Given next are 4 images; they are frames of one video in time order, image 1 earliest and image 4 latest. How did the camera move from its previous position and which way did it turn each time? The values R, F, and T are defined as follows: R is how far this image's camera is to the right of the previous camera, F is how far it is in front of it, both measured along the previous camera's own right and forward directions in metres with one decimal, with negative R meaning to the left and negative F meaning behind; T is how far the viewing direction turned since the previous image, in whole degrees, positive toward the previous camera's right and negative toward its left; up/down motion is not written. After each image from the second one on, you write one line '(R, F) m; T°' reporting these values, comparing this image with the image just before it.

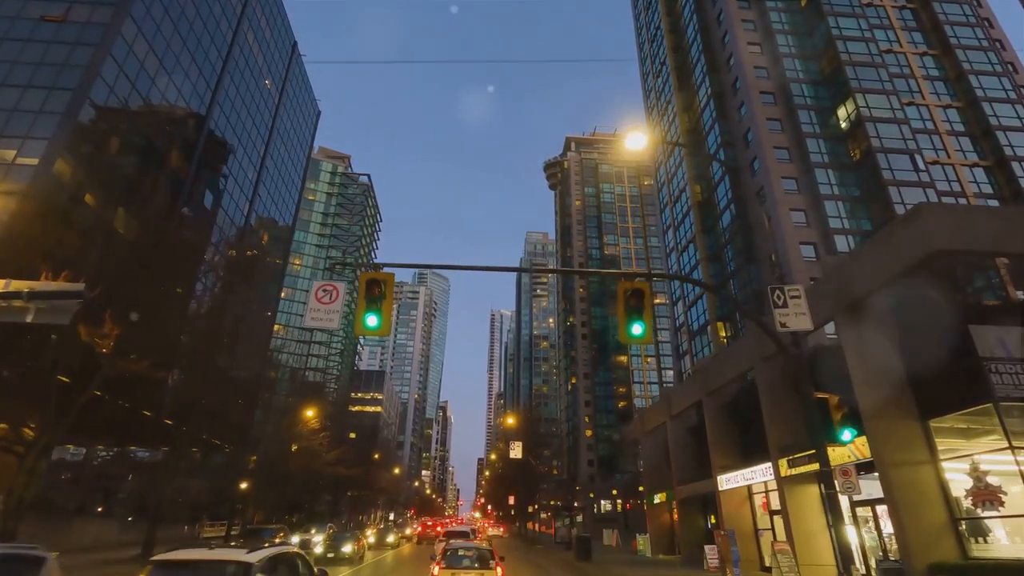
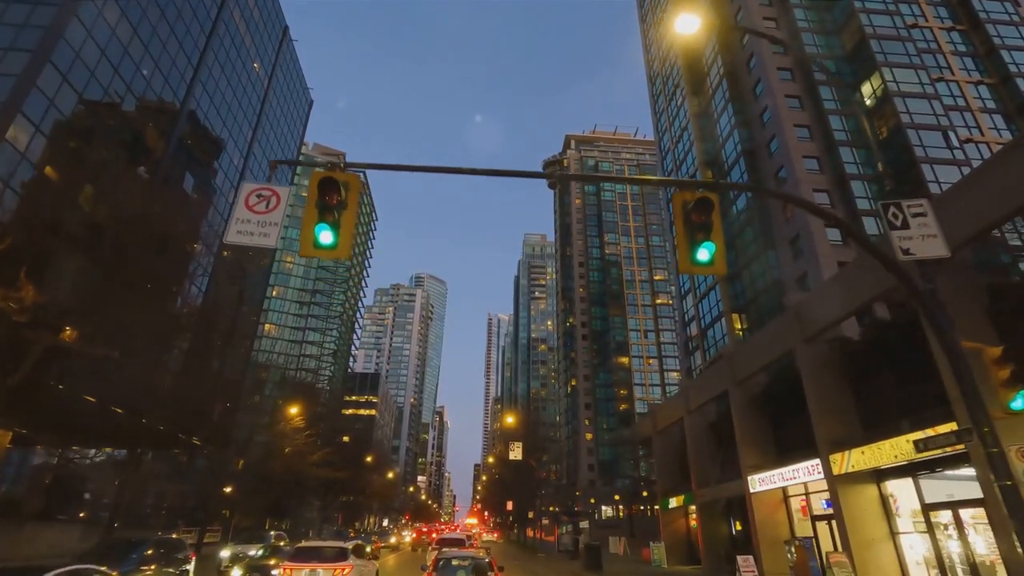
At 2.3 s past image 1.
(-0.2, +3.2) m; 0°
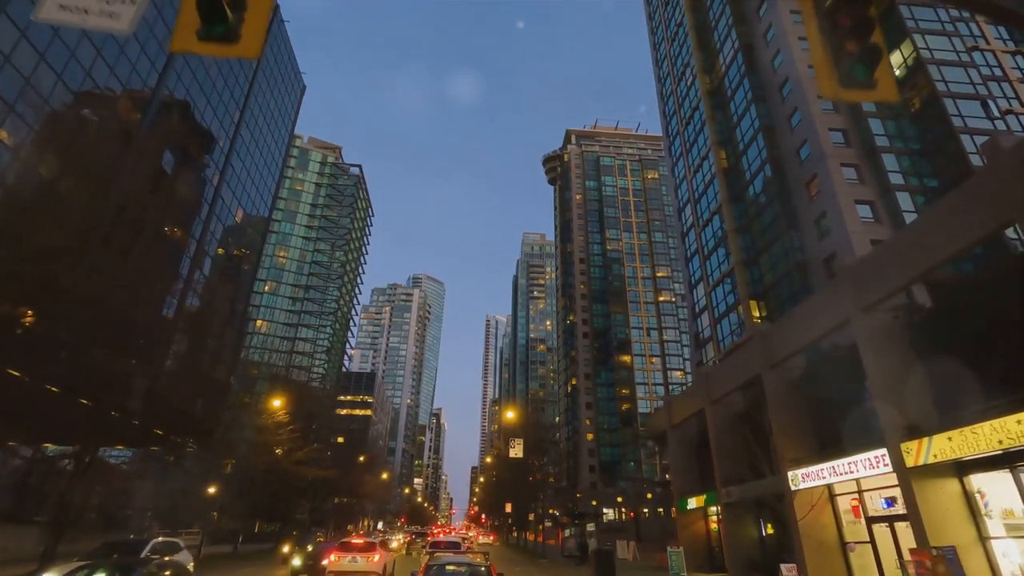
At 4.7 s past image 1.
(-0.2, +3.1) m; 0°
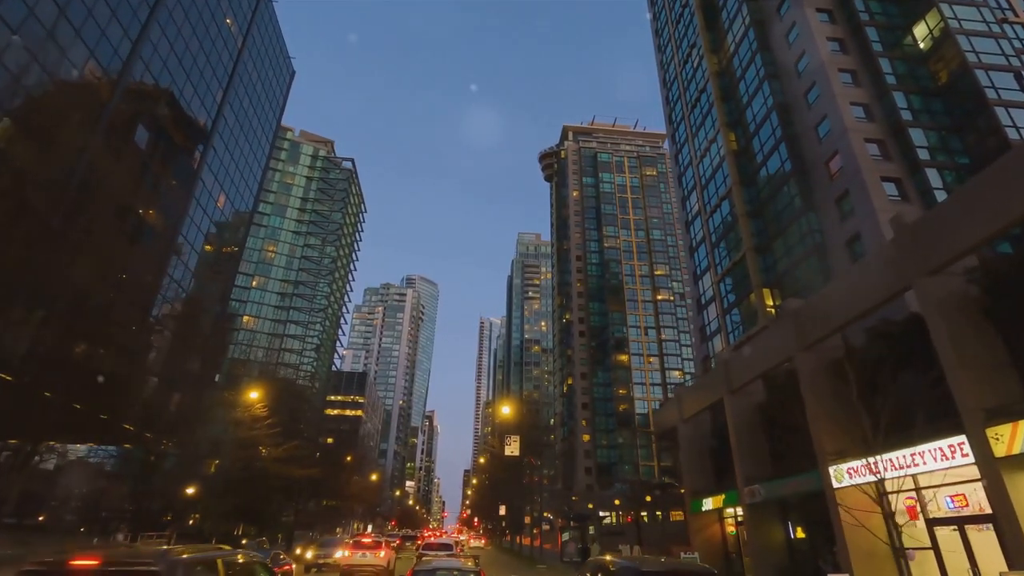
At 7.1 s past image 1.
(-0.2, +2.8) m; +1°
